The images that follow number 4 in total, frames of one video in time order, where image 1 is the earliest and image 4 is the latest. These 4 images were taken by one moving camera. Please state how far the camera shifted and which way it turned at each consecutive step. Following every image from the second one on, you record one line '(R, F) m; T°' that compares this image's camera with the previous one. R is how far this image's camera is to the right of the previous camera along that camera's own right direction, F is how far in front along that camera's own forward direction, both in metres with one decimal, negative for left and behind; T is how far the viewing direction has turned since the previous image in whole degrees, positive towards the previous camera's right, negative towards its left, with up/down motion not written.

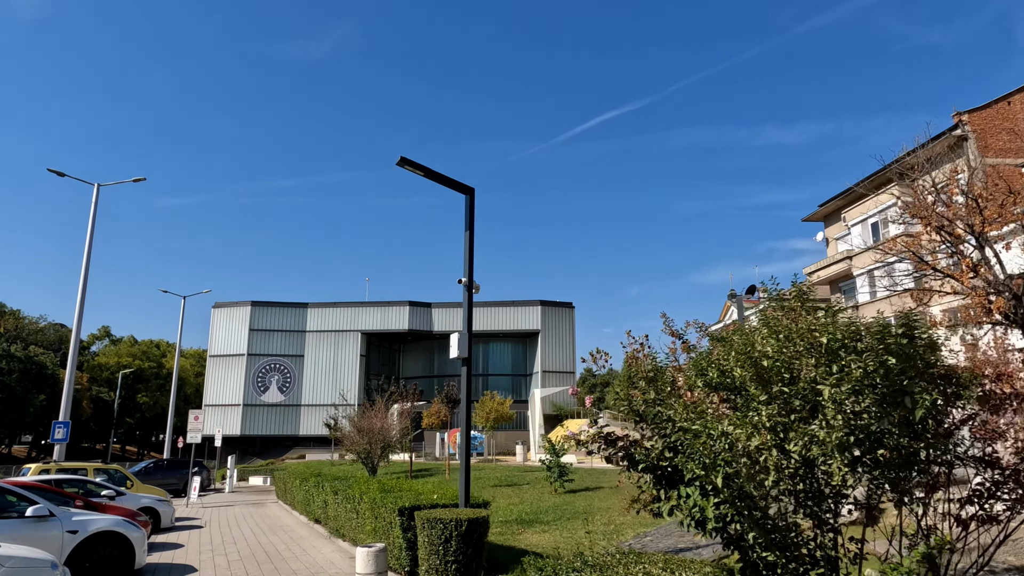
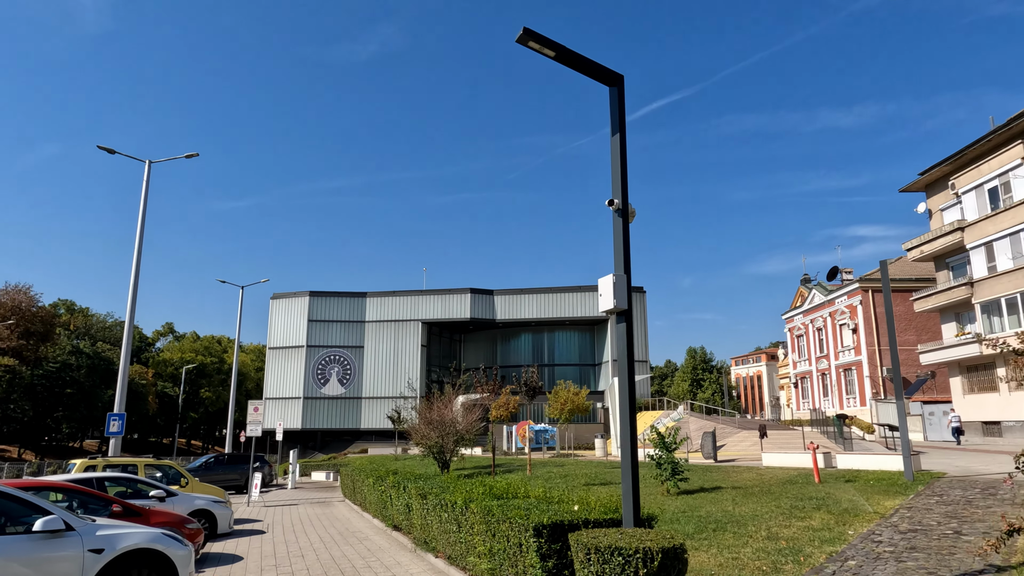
(-1.2, +2.7) m; -4°
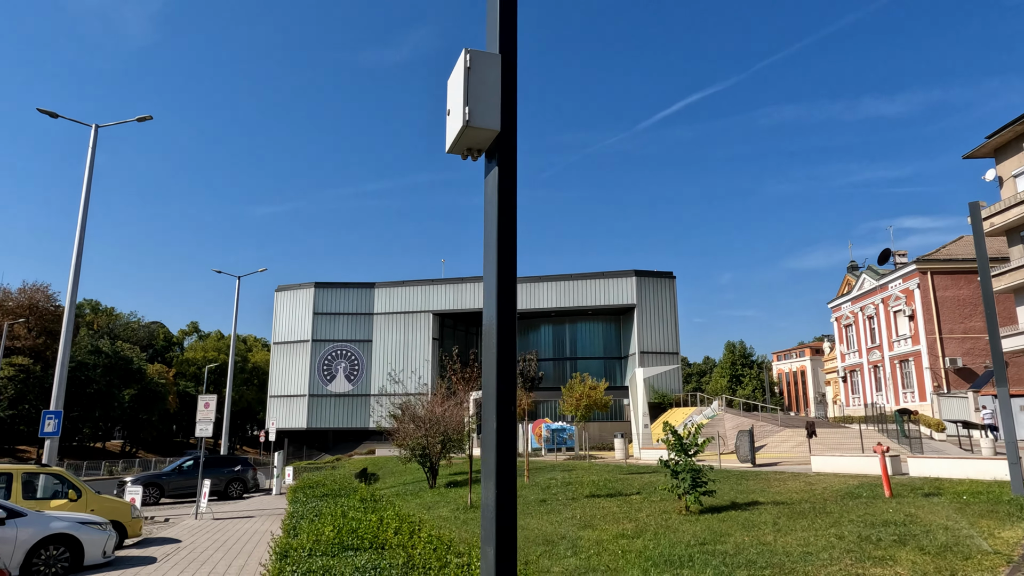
(+1.2, +3.6) m; -3°
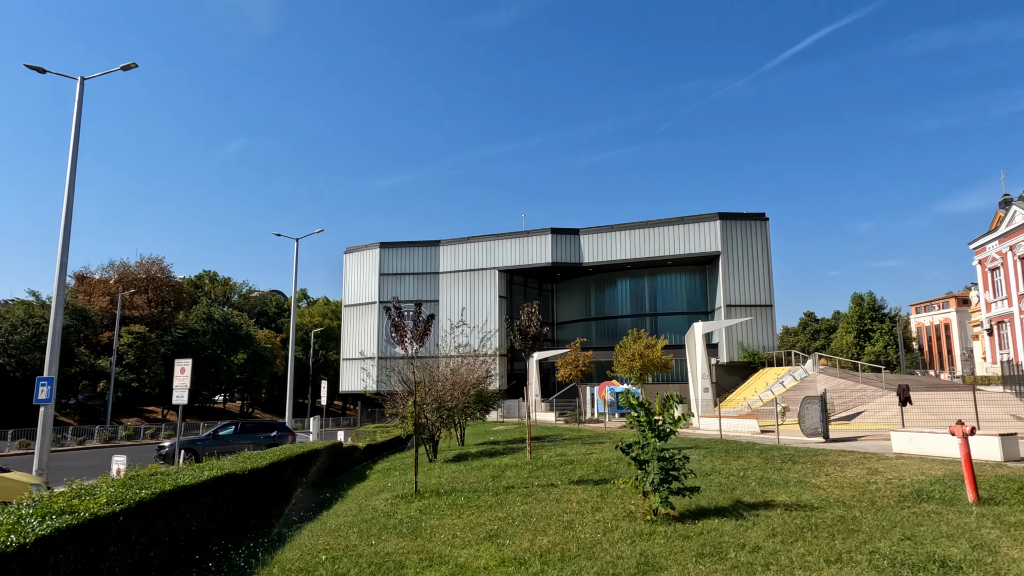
(+2.9, +3.4) m; -10°
